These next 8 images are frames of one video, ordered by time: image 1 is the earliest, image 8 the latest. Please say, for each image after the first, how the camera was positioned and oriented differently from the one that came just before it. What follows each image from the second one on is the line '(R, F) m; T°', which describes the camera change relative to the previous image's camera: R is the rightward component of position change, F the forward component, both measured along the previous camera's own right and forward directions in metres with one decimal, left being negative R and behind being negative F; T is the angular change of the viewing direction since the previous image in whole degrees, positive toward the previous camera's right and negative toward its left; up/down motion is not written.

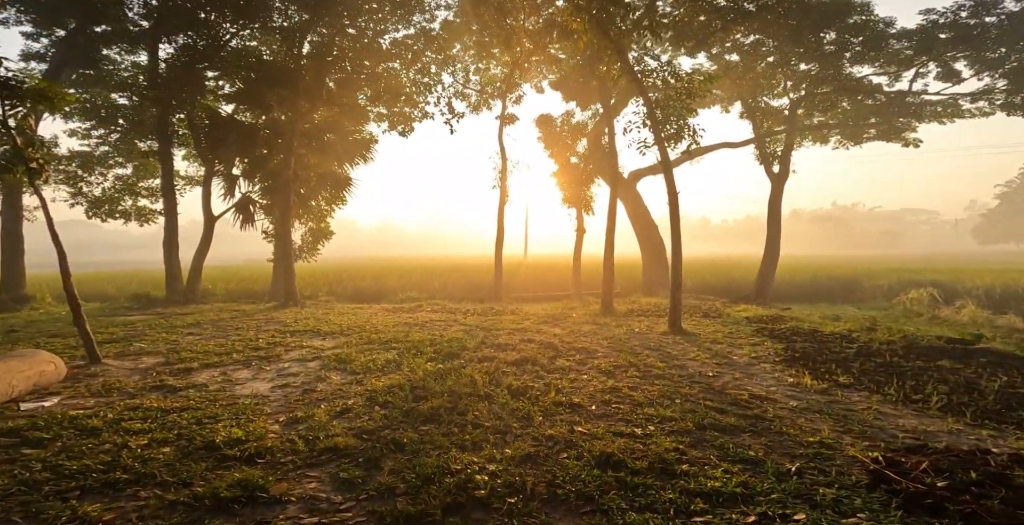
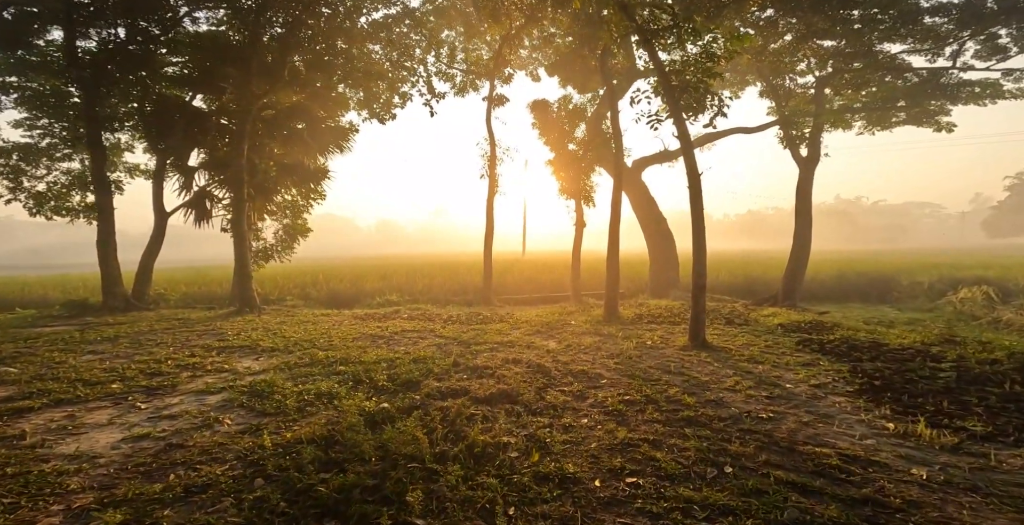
(+0.3, +2.3) m; 0°
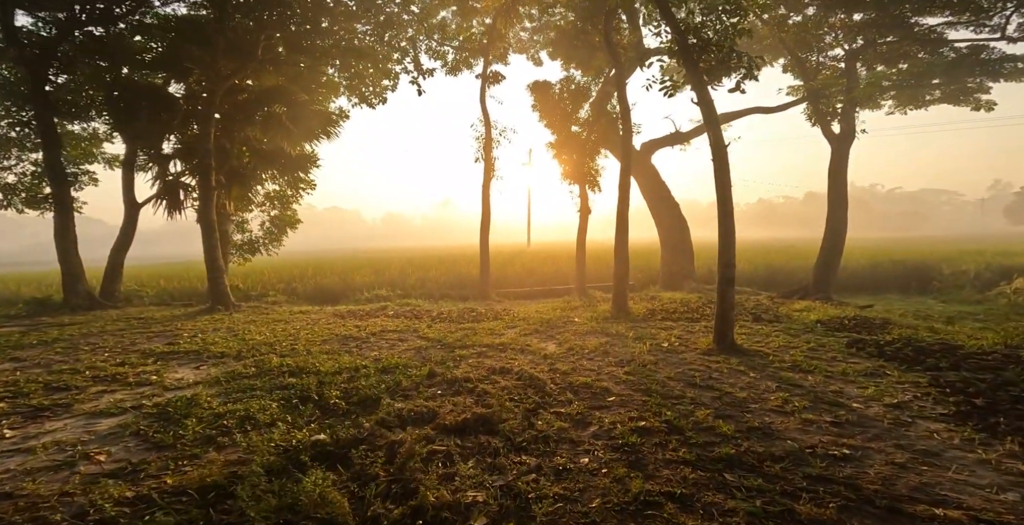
(+0.3, +1.5) m; -1°
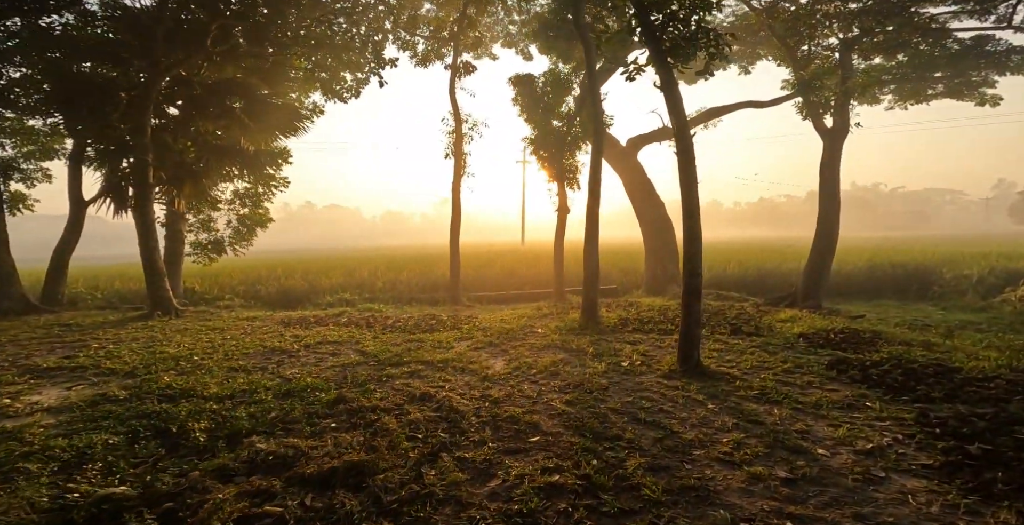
(+0.8, +1.0) m; 0°
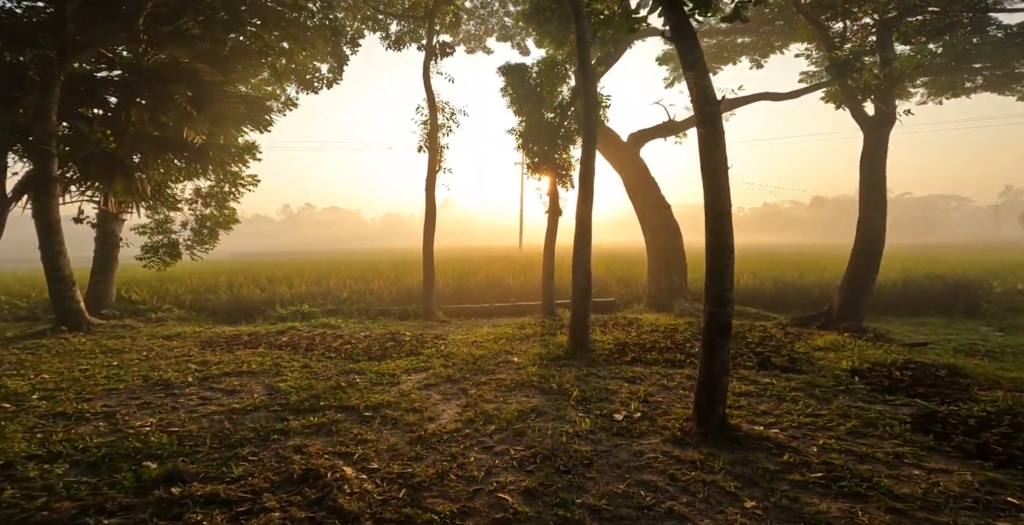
(+0.5, +2.0) m; 0°
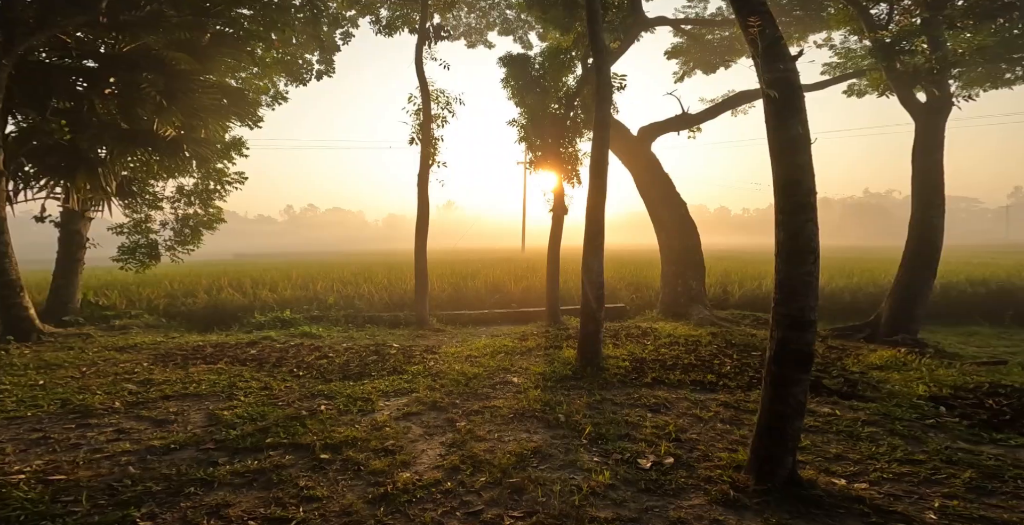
(0.0, +1.2) m; 0°
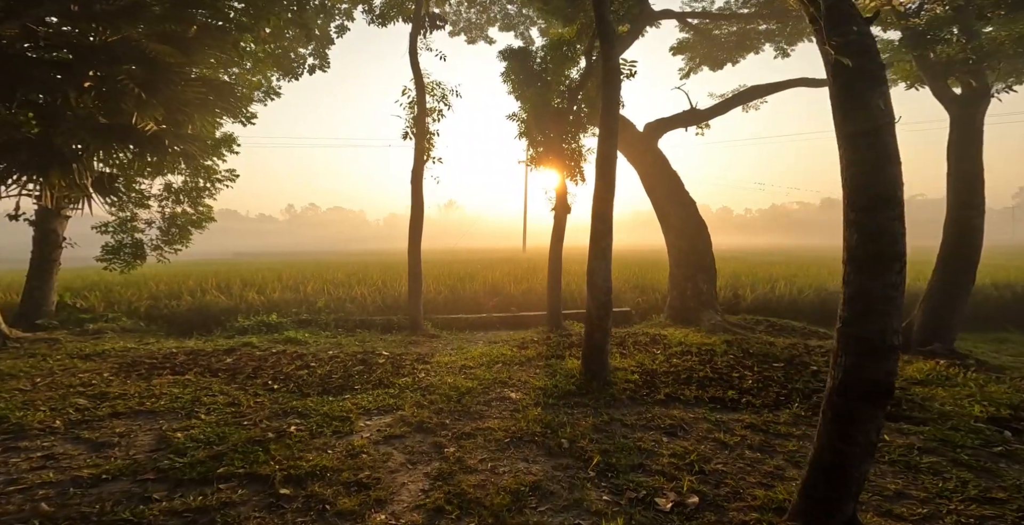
(0.0, +0.7) m; 0°
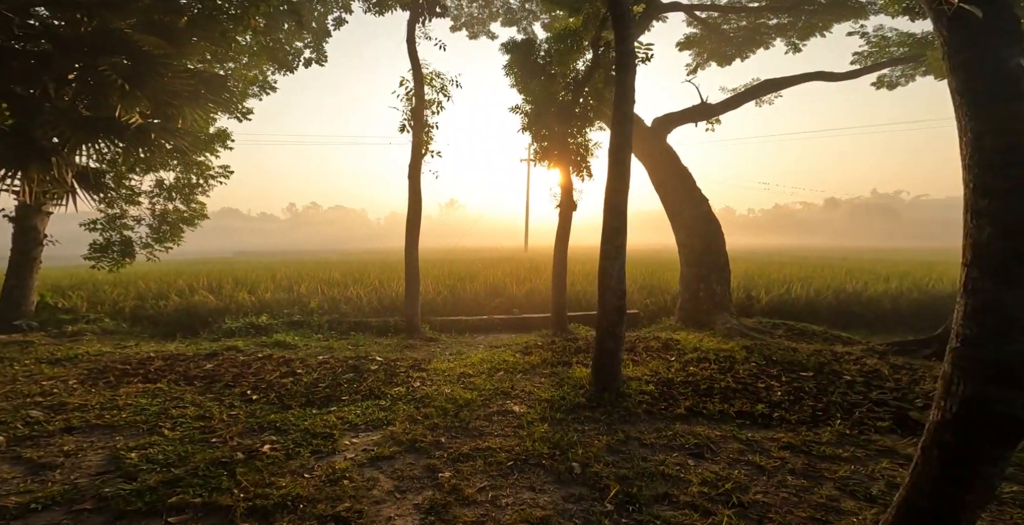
(0.0, +0.6) m; 0°
